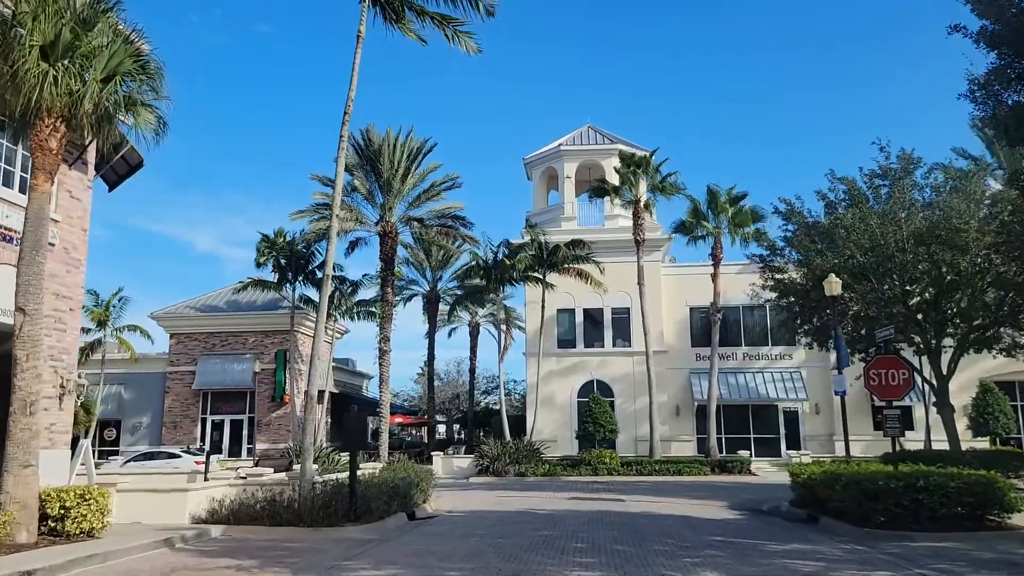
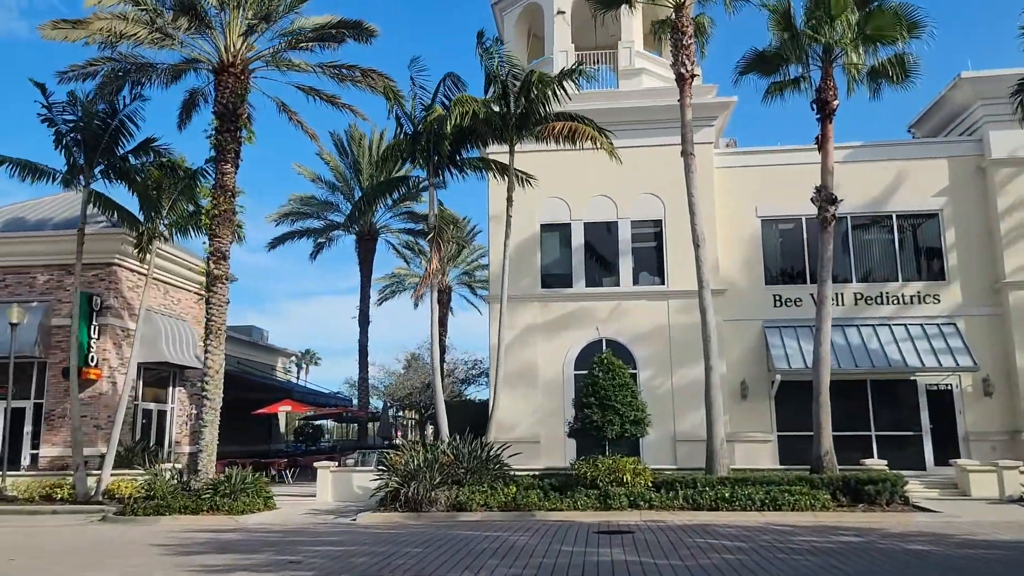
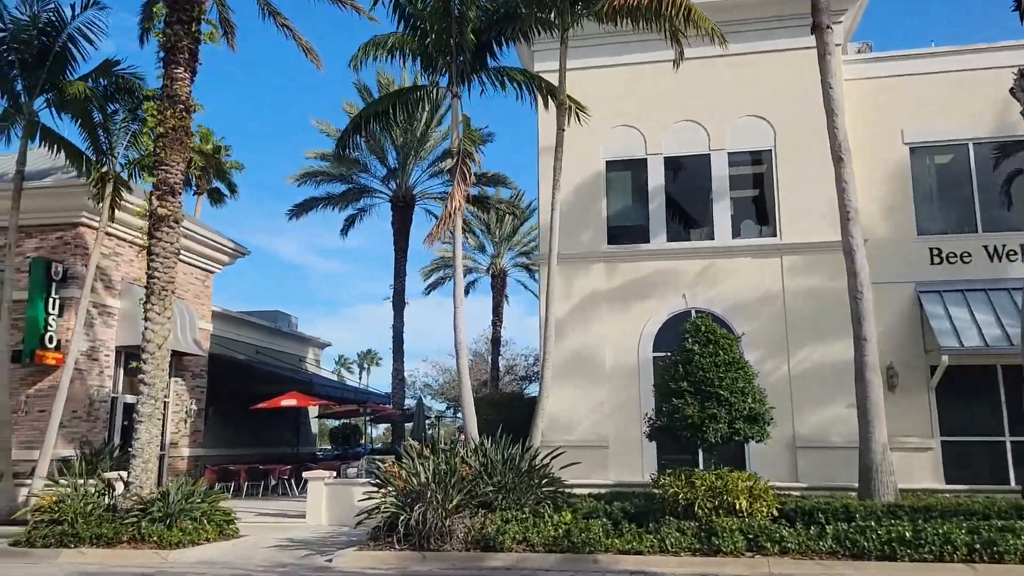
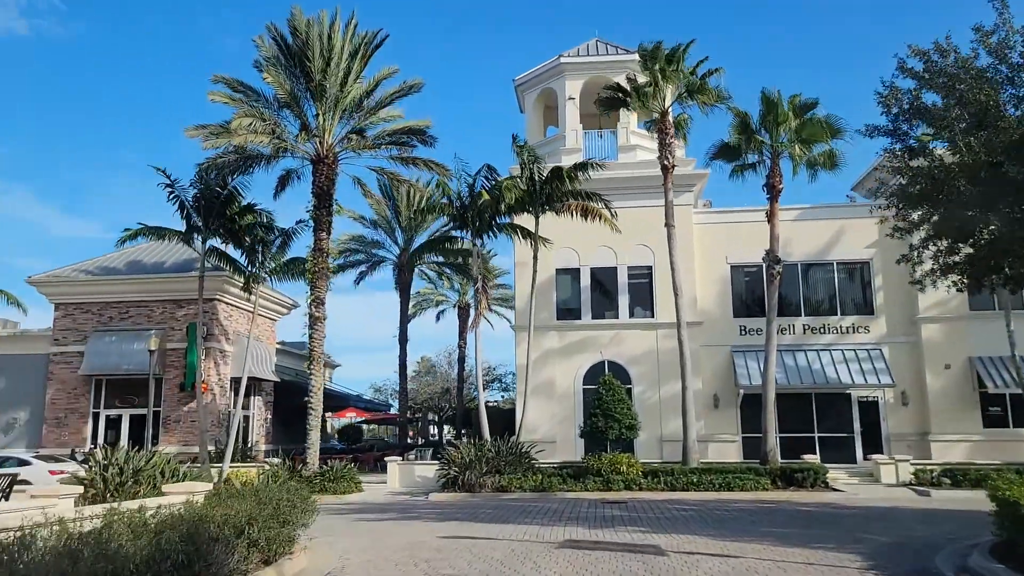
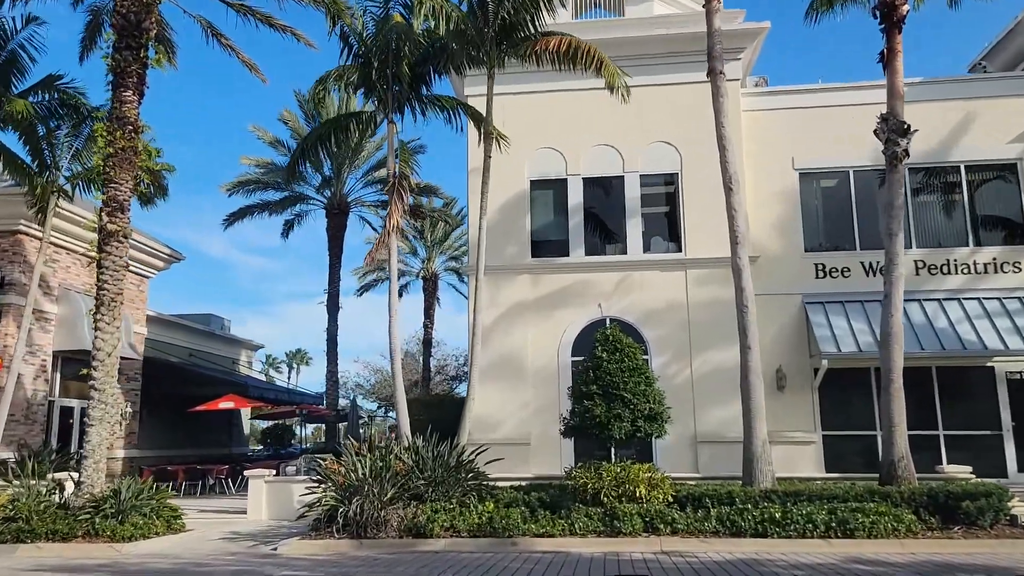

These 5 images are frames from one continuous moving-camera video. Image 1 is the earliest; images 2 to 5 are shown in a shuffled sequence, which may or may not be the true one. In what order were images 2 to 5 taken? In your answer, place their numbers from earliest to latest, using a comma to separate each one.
4, 2, 5, 3
